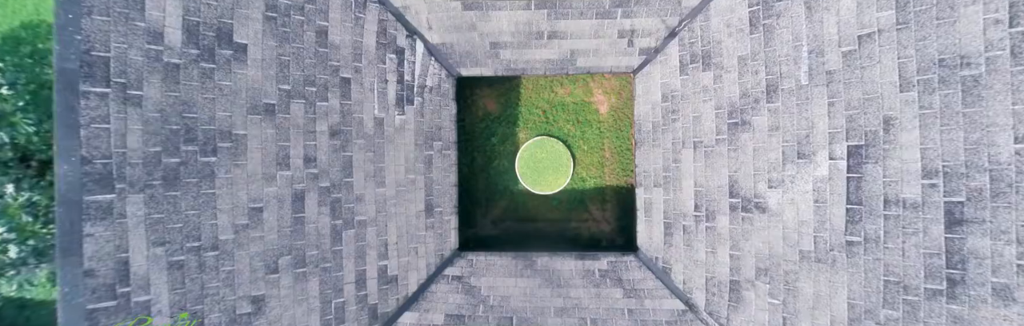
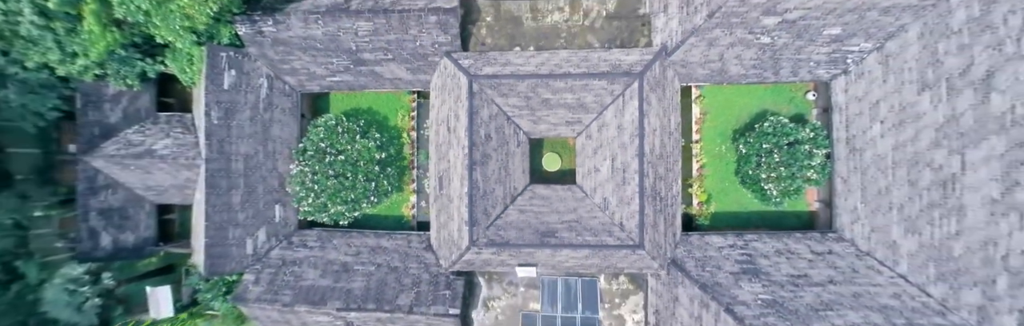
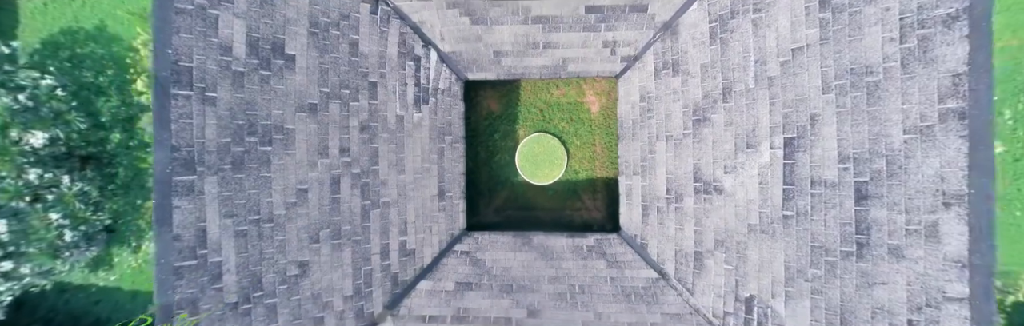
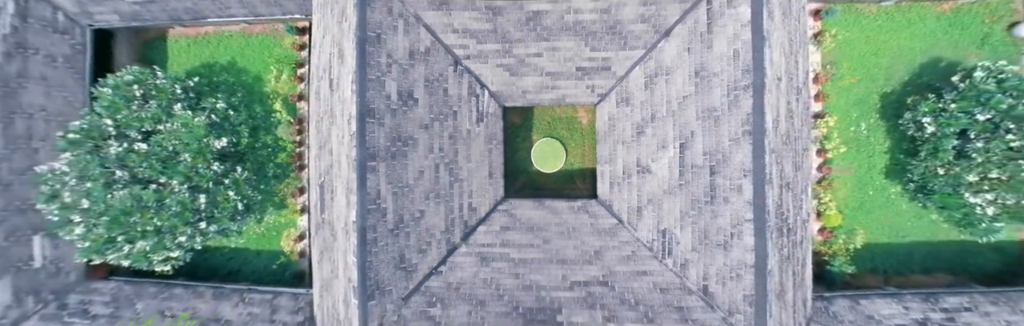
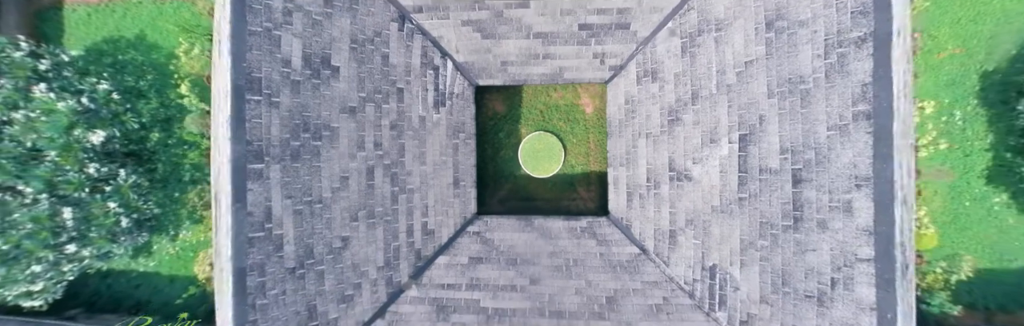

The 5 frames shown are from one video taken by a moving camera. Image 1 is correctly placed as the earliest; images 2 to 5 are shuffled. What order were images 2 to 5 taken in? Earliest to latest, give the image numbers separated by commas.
3, 5, 4, 2
